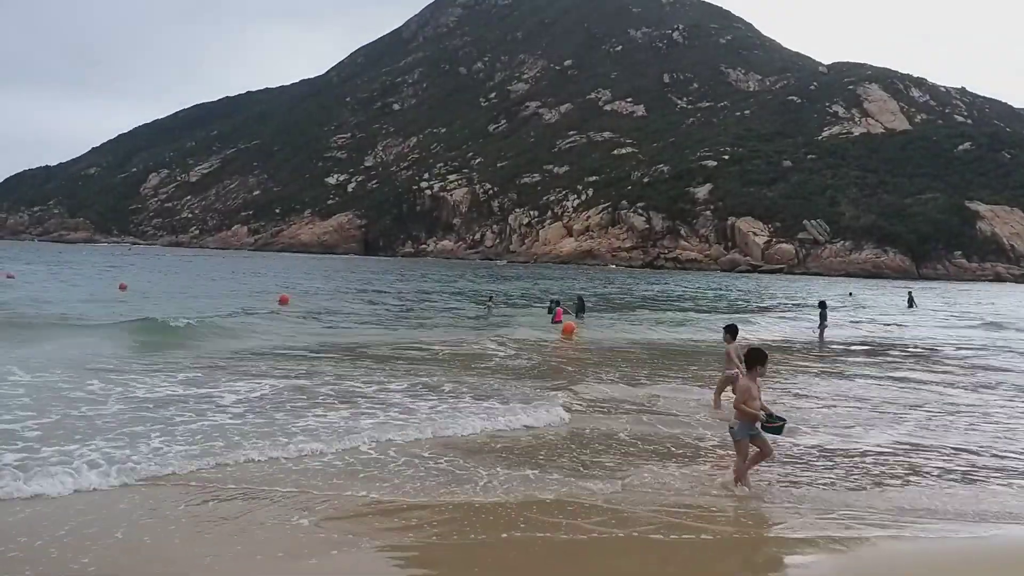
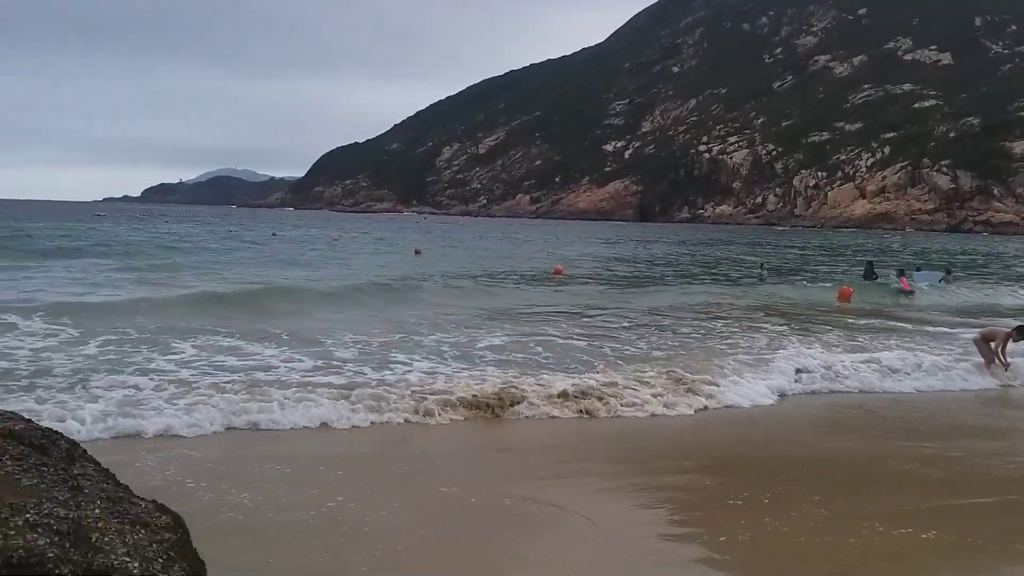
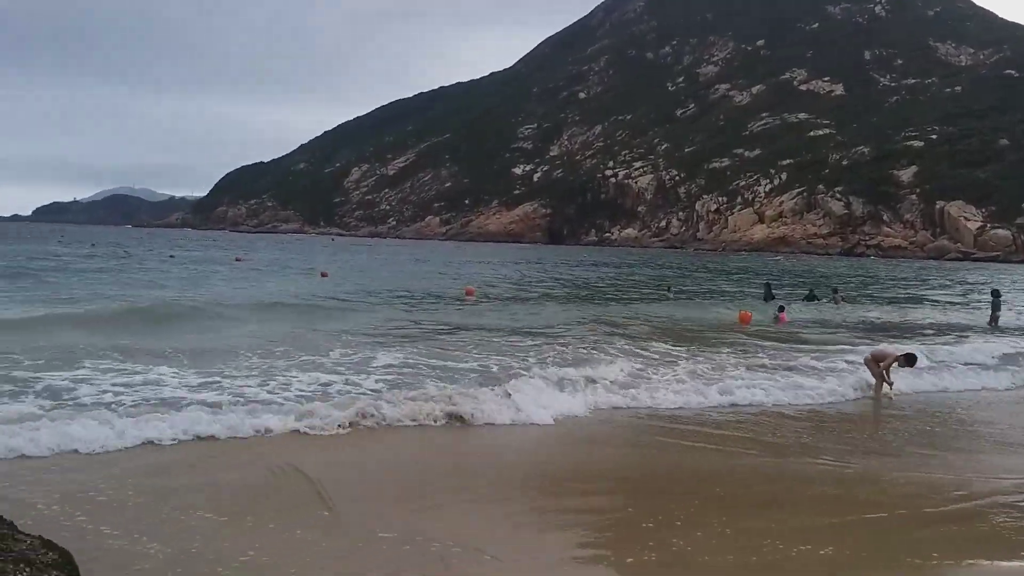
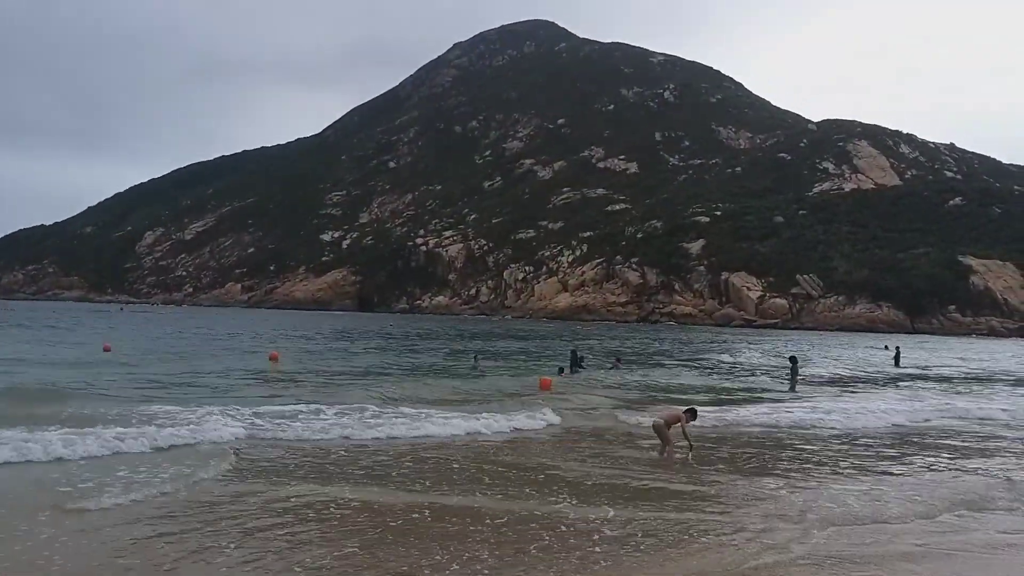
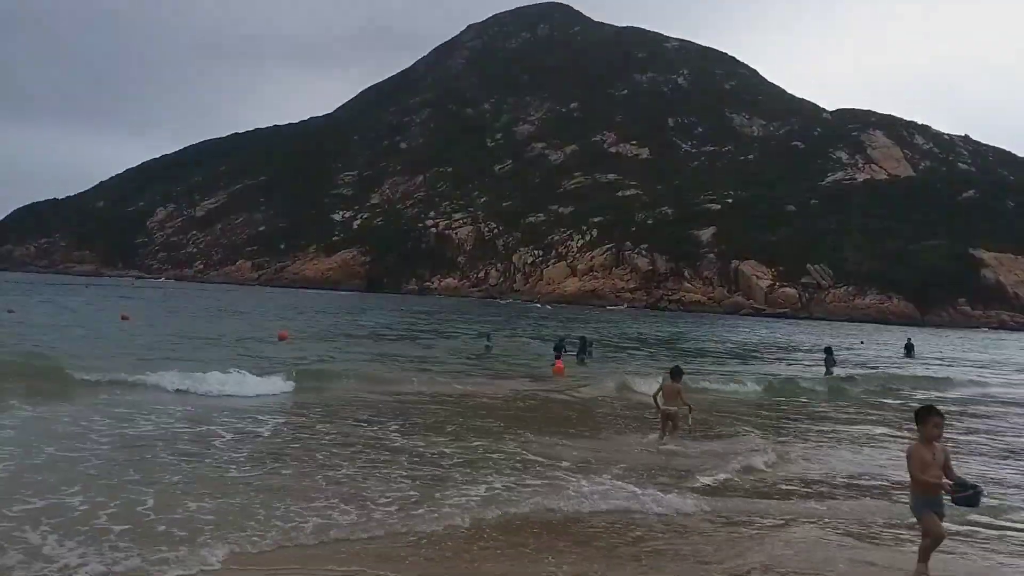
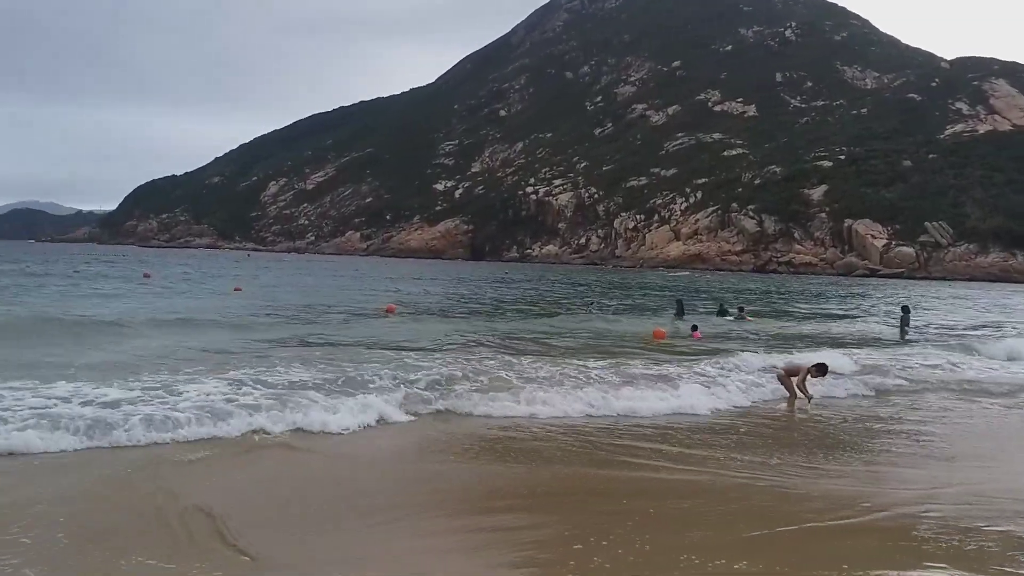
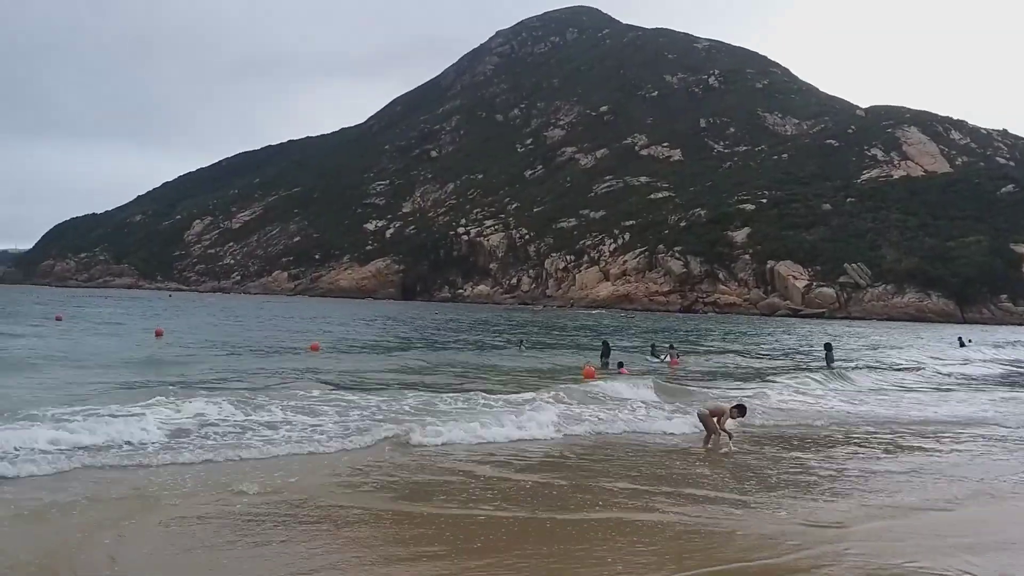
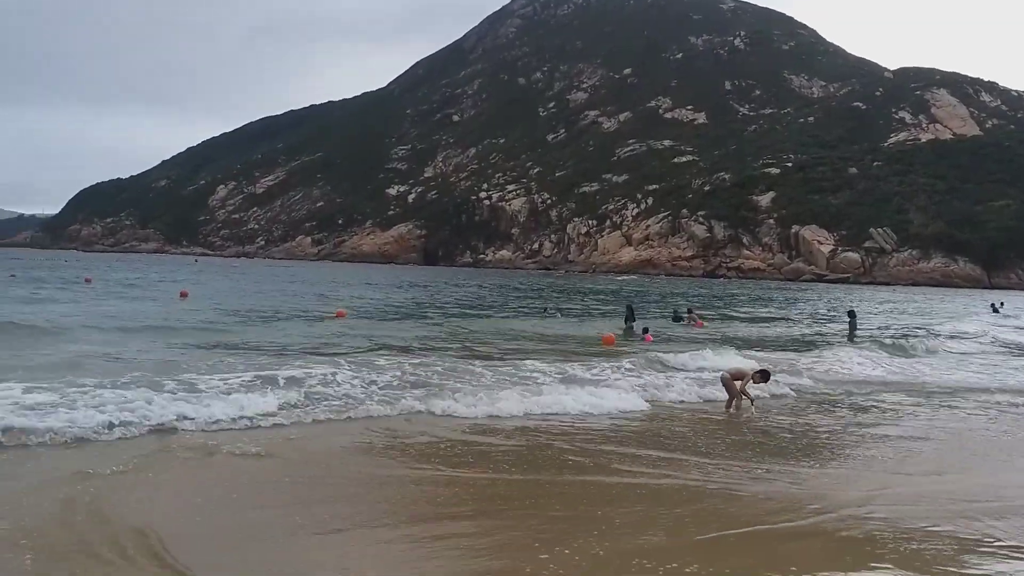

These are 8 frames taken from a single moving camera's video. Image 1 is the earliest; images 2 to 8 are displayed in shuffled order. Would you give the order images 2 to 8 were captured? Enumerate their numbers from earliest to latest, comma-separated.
5, 4, 7, 8, 6, 3, 2
